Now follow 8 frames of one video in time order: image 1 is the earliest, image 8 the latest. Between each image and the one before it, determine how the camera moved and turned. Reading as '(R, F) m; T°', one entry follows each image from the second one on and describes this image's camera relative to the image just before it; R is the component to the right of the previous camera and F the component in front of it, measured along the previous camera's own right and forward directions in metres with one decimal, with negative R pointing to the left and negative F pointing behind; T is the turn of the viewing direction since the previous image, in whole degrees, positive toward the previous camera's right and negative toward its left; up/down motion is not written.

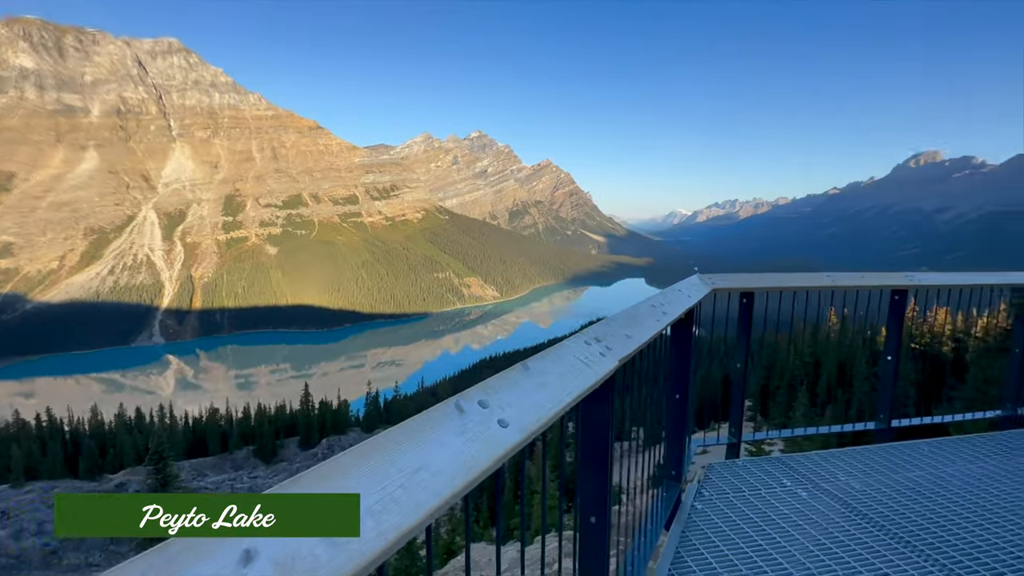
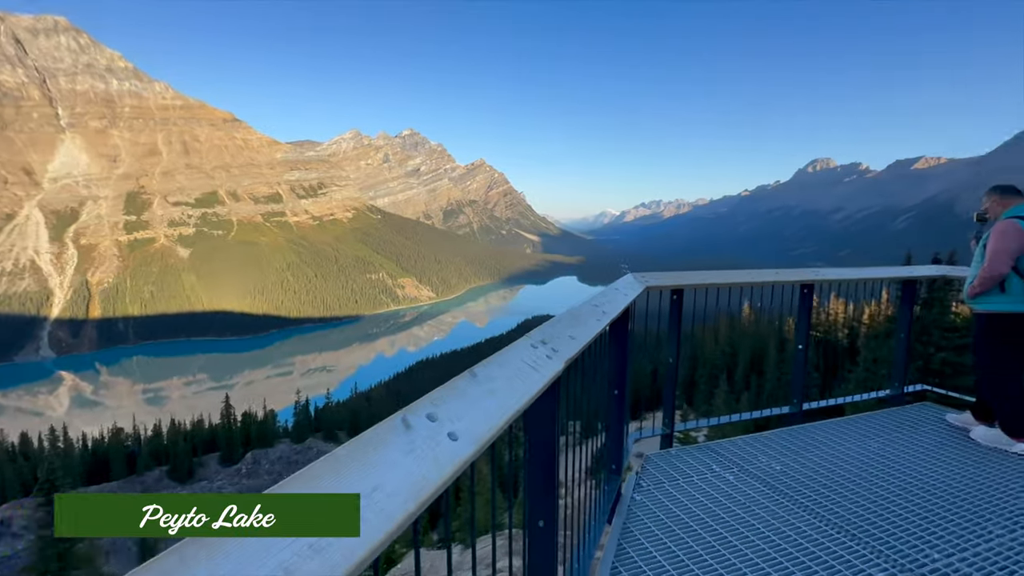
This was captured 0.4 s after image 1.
(-0.4, +0.2) m; +8°
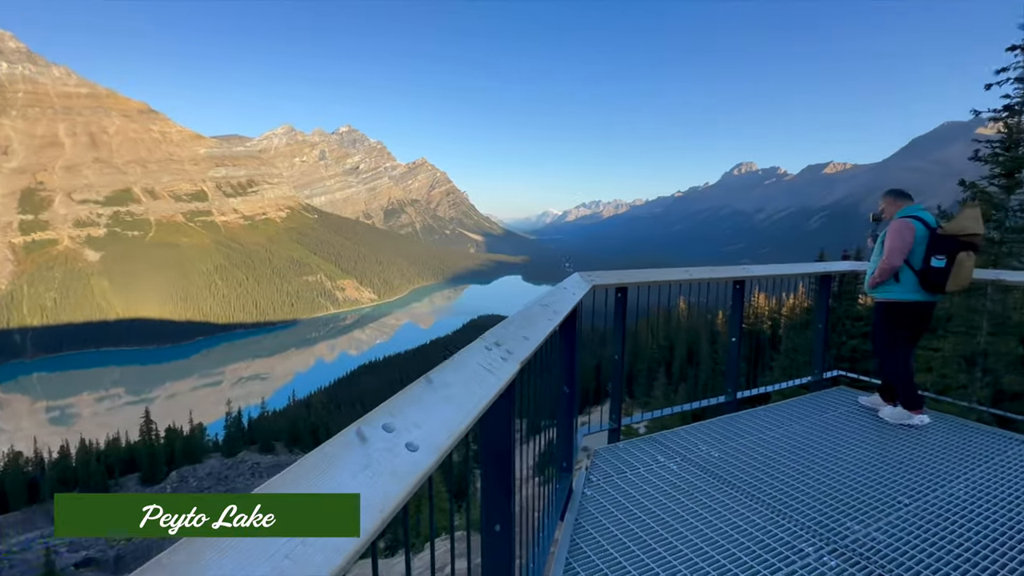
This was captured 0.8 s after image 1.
(-0.4, +0.1) m; +7°
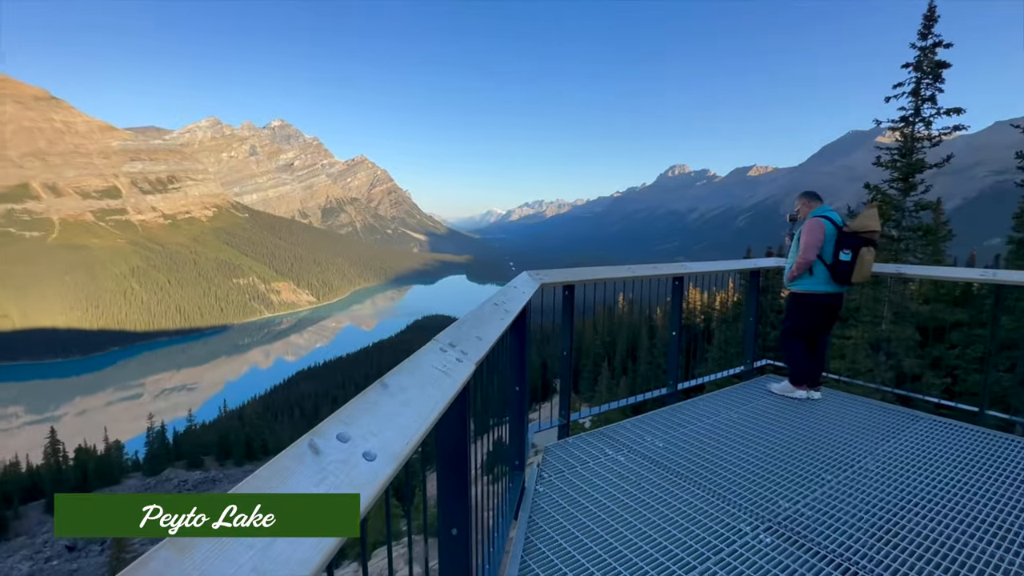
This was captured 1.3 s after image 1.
(-0.4, +0.1) m; +7°
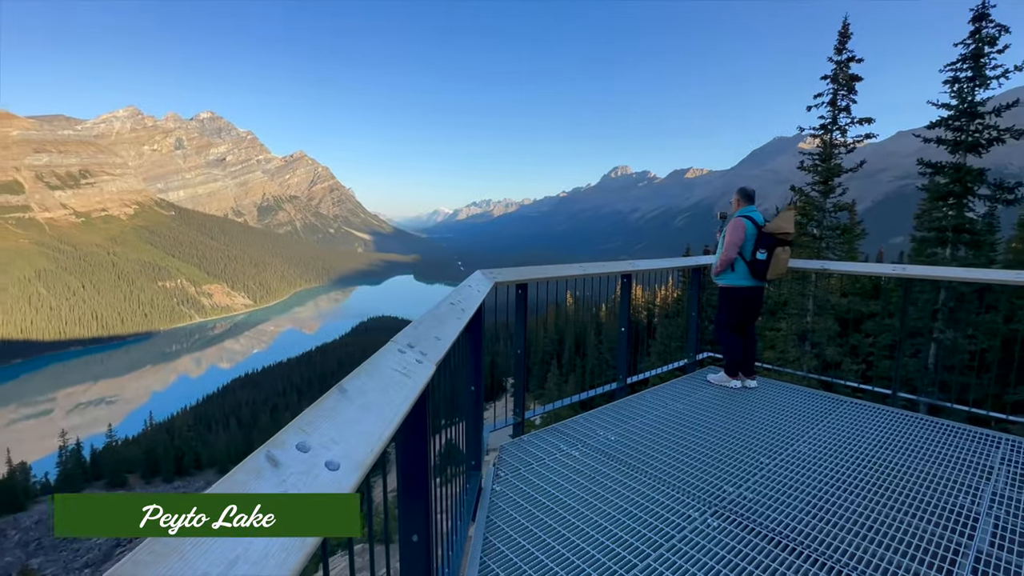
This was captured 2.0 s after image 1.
(-0.5, +0.2) m; +6°
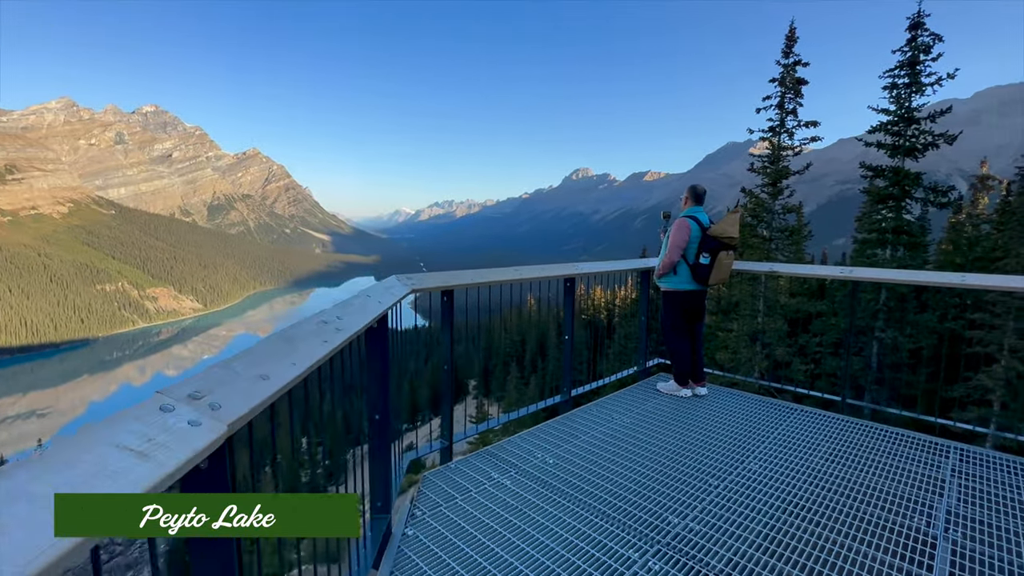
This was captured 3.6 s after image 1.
(+0.1, +0.1) m; +4°
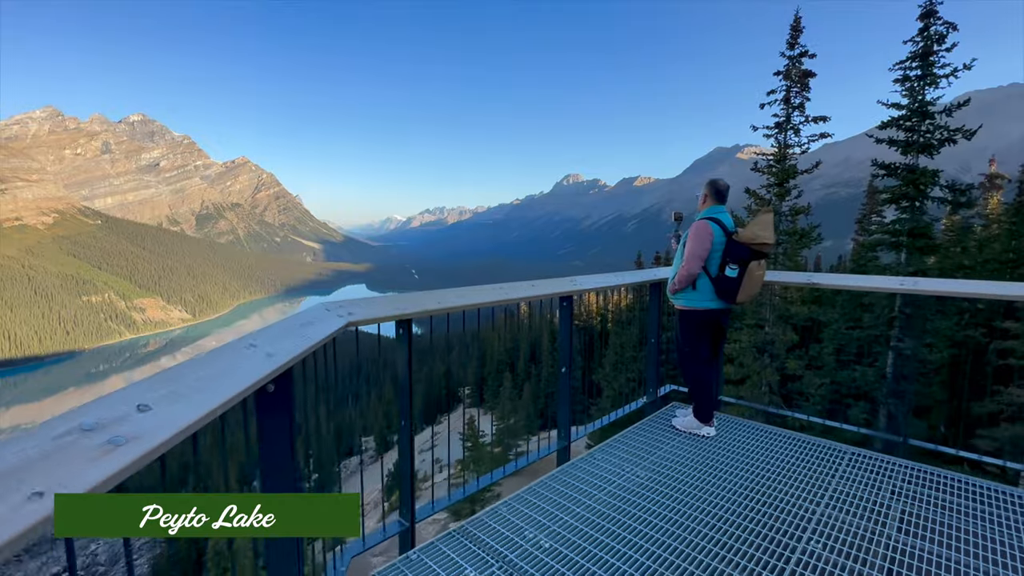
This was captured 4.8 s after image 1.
(0.0, +0.3) m; +1°
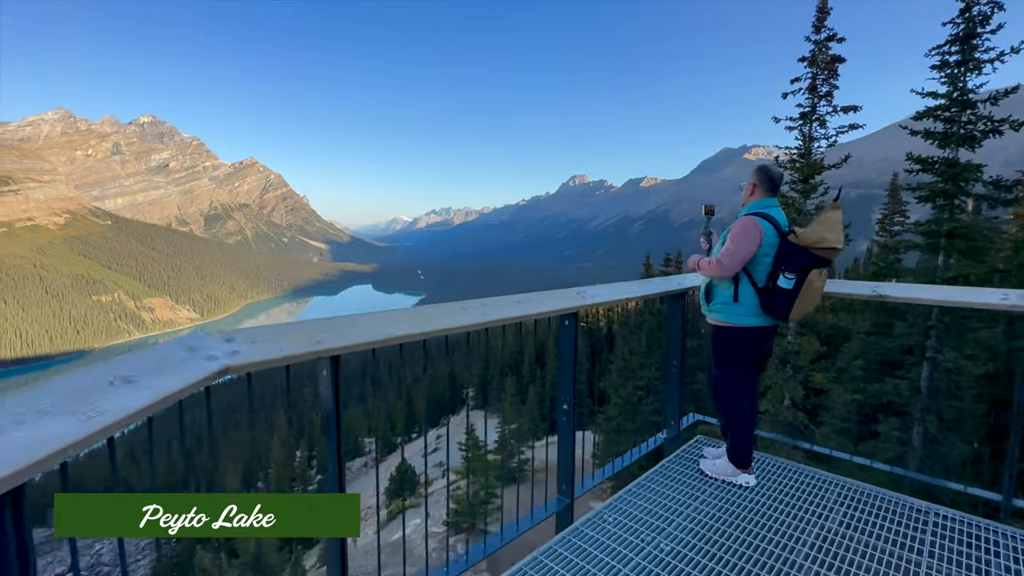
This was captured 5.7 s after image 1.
(0.0, +0.3) m; -1°
